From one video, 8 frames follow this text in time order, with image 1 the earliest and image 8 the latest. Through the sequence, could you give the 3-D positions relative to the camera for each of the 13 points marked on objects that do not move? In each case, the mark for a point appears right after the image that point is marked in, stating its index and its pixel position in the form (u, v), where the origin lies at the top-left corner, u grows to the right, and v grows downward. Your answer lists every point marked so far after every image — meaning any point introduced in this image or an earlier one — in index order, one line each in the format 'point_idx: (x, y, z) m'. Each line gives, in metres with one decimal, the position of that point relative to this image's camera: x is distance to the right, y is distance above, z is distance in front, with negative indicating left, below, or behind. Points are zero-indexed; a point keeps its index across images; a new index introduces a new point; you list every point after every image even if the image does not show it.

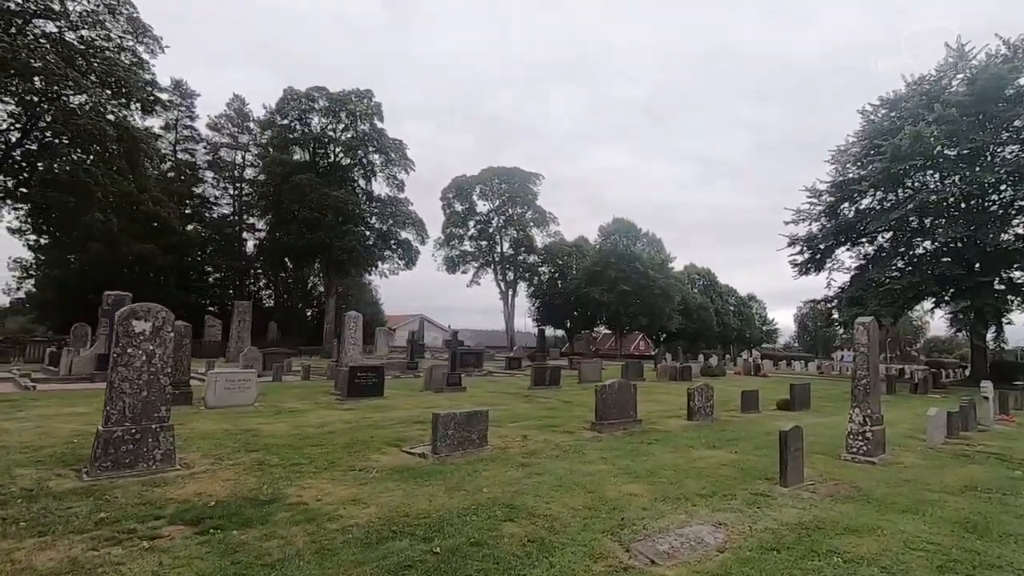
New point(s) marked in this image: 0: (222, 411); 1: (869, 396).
0: (-5.4, -2.3, +10.7) m
1: (+5.0, -1.5, +8.0) m
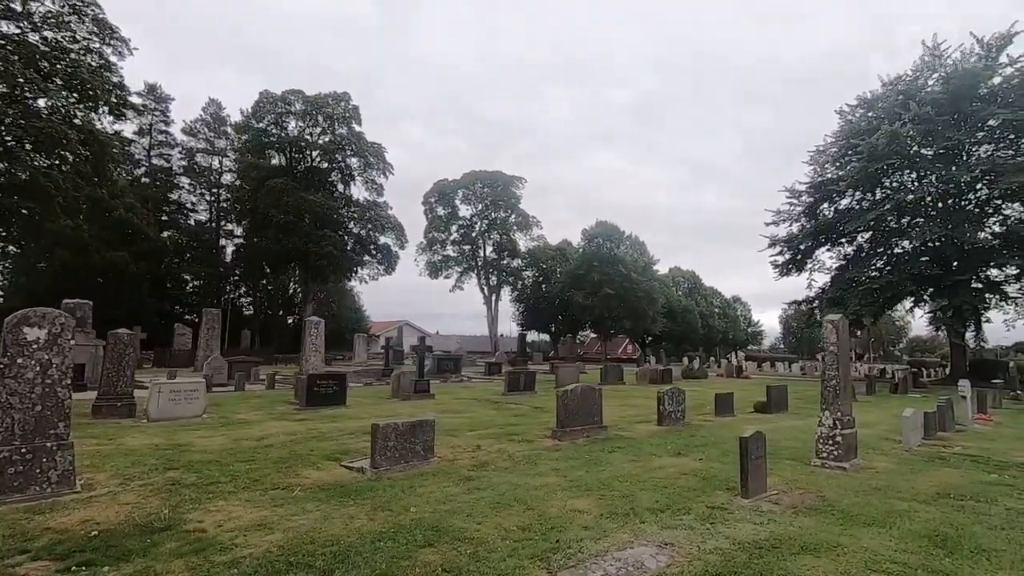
0: (-6.1, -2.4, +10.1) m
1: (+4.3, -1.4, +7.6) m
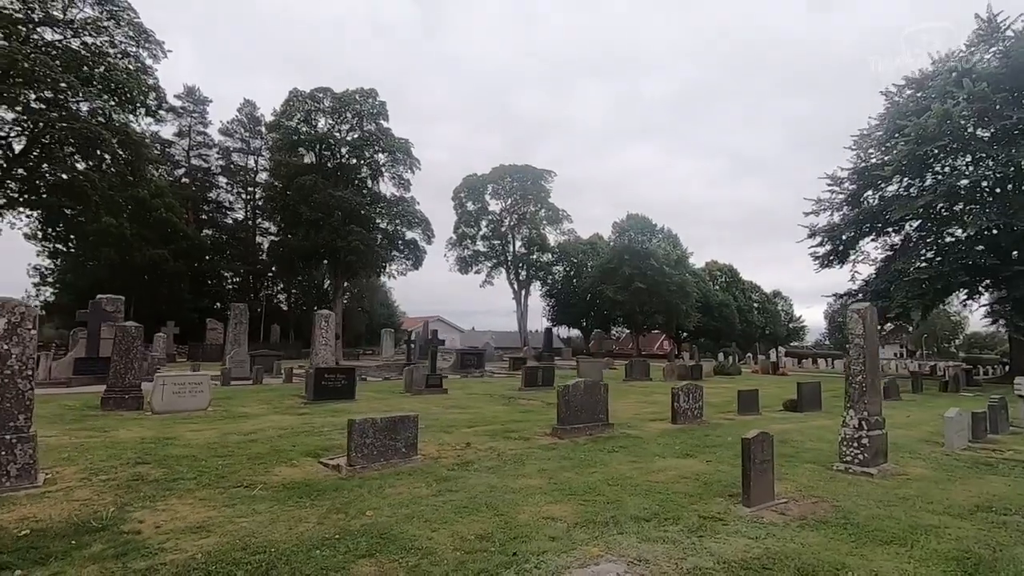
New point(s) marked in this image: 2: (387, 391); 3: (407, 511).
0: (-6.1, -2.3, +10.0) m
1: (+4.2, -1.3, +6.8) m
2: (-3.3, -2.7, +15.0) m
3: (-0.8, -1.8, +4.7) m
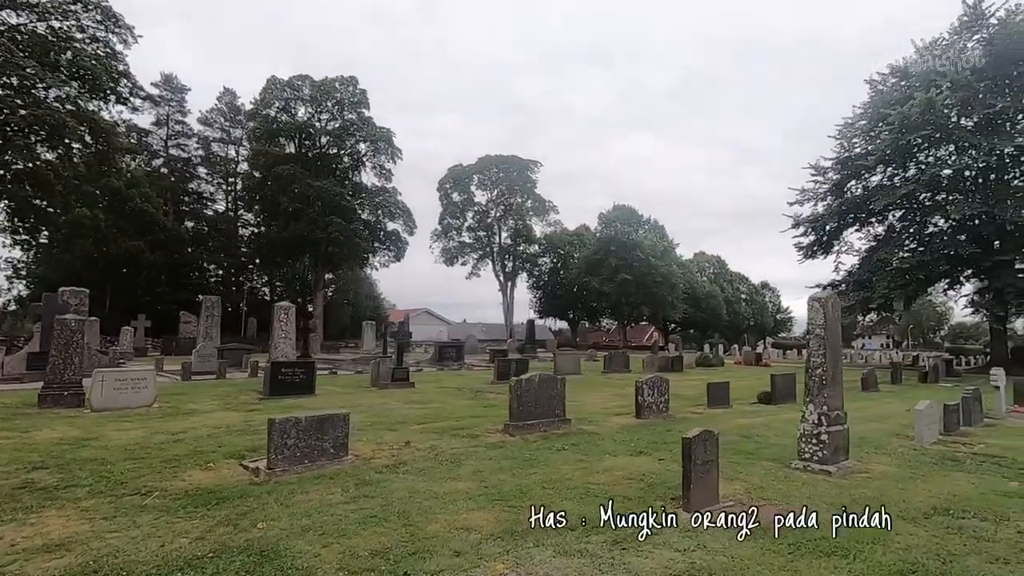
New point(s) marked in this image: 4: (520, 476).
0: (-6.8, -2.1, +9.5) m
1: (+3.5, -1.1, +6.5) m
2: (-4.0, -2.4, +14.5) m
3: (-1.5, -1.7, +4.2) m
4: (+0.1, -1.8, +5.6) m
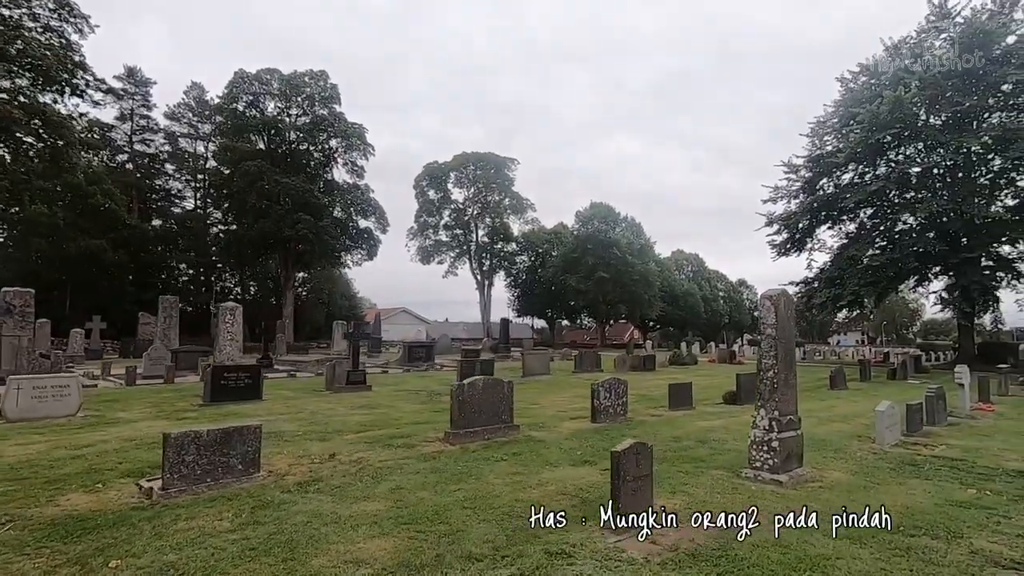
0: (-7.6, -2.1, +8.8) m
1: (+2.8, -1.1, +6.1) m
2: (-5.0, -2.4, +13.9) m
3: (-2.1, -1.7, +3.7) m
4: (-0.6, -1.8, +5.1) m
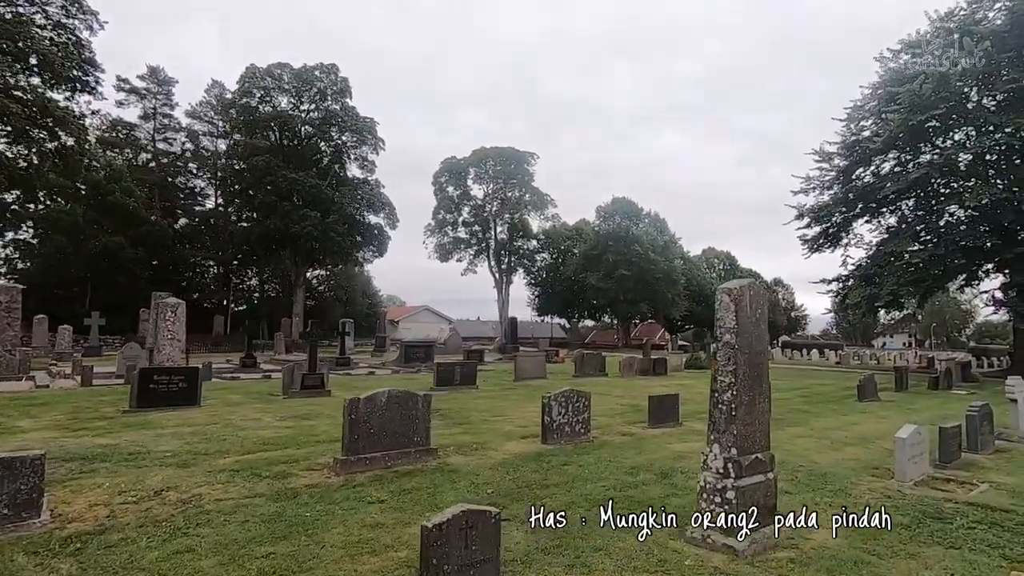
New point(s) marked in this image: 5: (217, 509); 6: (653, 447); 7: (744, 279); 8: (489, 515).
0: (-8.5, -2.0, +7.7) m
1: (+1.7, -1.0, +4.4) m
2: (-5.6, -2.3, +12.7) m
3: (-3.4, -1.6, +2.3) m
4: (-1.7, -1.7, +3.7) m
5: (-2.4, -1.8, +4.7) m
6: (+1.9, -2.2, +7.8) m
7: (+1.9, +0.1, +4.6) m
8: (-0.2, -1.1, +2.9) m
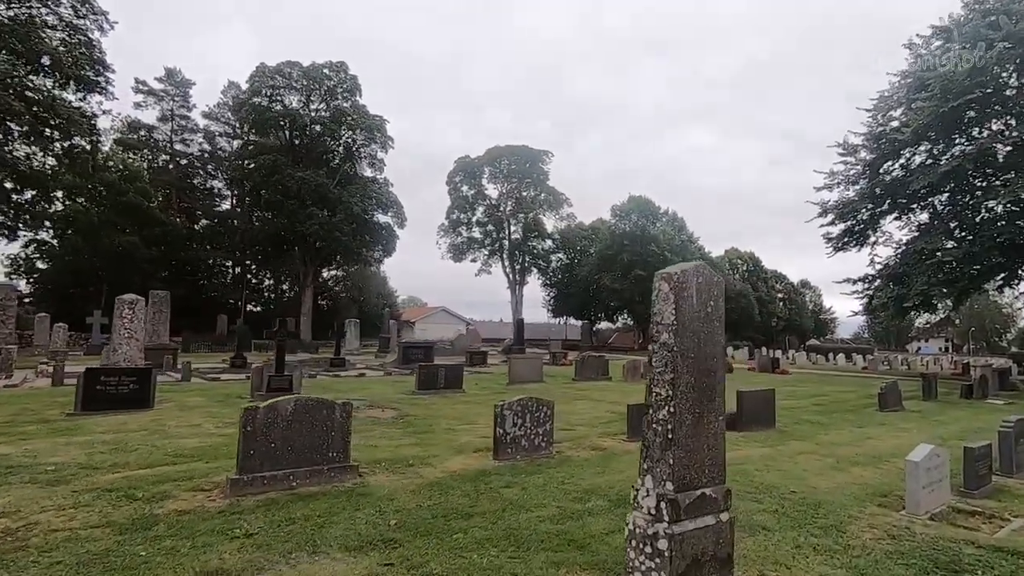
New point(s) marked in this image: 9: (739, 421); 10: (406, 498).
0: (-9.1, -1.9, +7.1) m
1: (+1.0, -0.9, +3.4) m
2: (-6.0, -2.2, +12.0) m
3: (-4.2, -1.5, +1.5) m
4: (-2.5, -1.6, +2.8) m
5: (-3.1, -1.7, +3.9) m
6: (+1.3, -2.1, +6.8) m
7: (+1.2, +0.2, +3.6) m
8: (-1.0, -1.0, +1.9) m
9: (+3.5, -2.2, +9.3) m
10: (-0.9, -1.9, +5.1) m
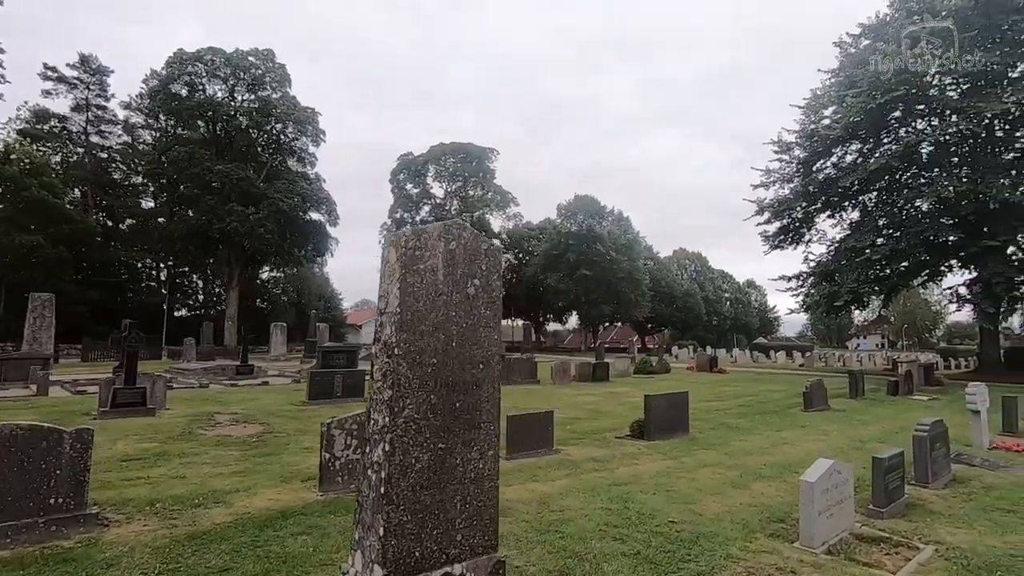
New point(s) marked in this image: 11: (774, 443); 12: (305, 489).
0: (-10.7, -1.9, +5.2) m
1: (-0.4, -0.8, +2.2) m
2: (-8.0, -2.2, +10.2) m
3: (-5.4, -1.4, -0.1) m
4: (-3.8, -1.5, +1.3) m
5: (-4.5, -1.6, +2.3) m
6: (-0.3, -2.0, +5.6) m
7: (-0.2, +0.3, +2.4) m
8: (-2.3, -0.9, +0.6) m
9: (+1.7, -2.1, +8.3) m
10: (-2.4, -1.8, +3.8) m
11: (+4.2, -2.4, +9.1) m
12: (-2.0, -1.9, +5.5) m
